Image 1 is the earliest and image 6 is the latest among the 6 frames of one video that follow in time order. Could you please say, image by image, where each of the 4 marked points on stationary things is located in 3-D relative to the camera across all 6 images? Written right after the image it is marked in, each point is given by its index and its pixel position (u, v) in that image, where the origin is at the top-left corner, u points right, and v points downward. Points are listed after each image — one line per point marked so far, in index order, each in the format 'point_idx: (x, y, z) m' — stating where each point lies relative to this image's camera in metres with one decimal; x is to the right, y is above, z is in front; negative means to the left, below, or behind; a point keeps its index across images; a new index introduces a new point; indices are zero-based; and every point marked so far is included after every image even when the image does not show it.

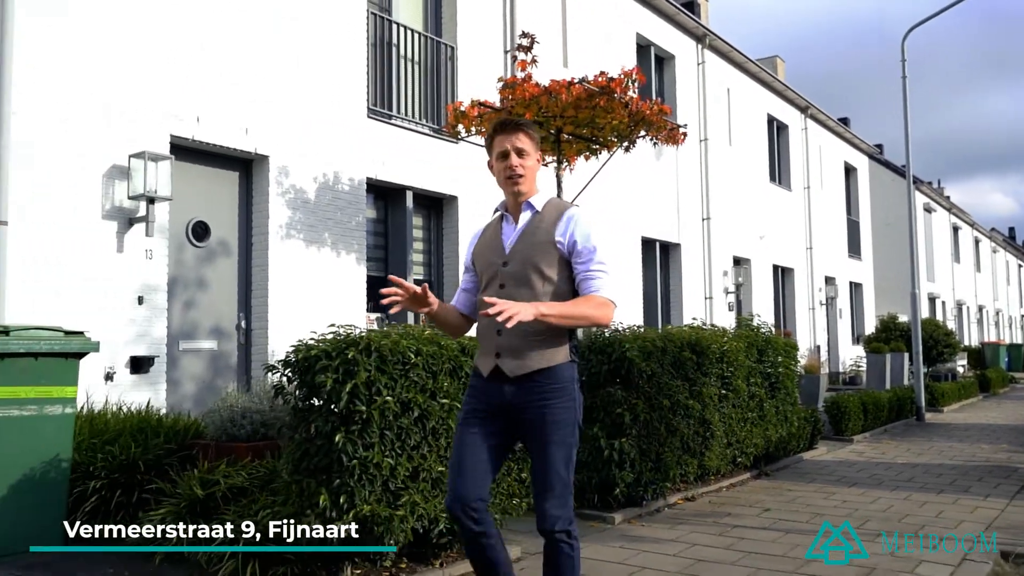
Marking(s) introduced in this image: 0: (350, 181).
0: (-1.6, +1.1, +8.9) m
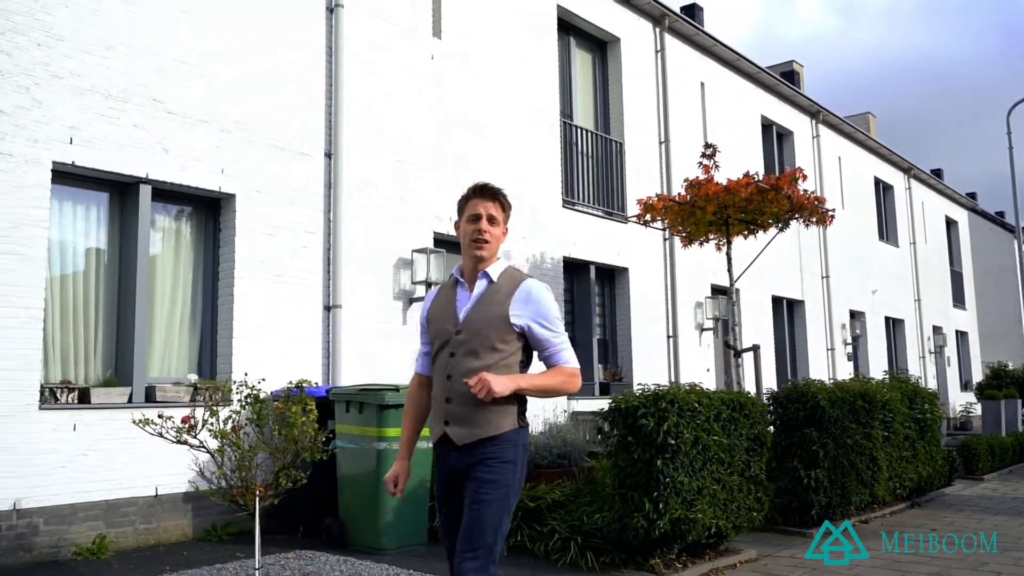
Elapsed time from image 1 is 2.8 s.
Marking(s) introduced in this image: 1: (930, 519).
0: (+0.5, +0.3, +10.8) m
1: (+4.0, -2.2, +8.7) m
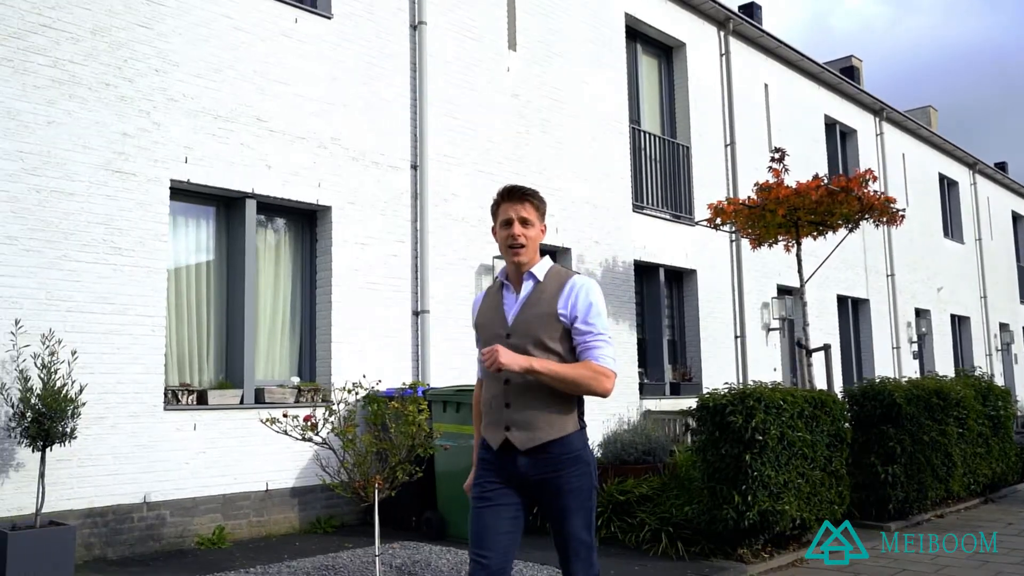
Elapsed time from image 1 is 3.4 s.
0: (+1.4, +0.3, +11.1) m
1: (+4.8, -2.2, +8.8) m
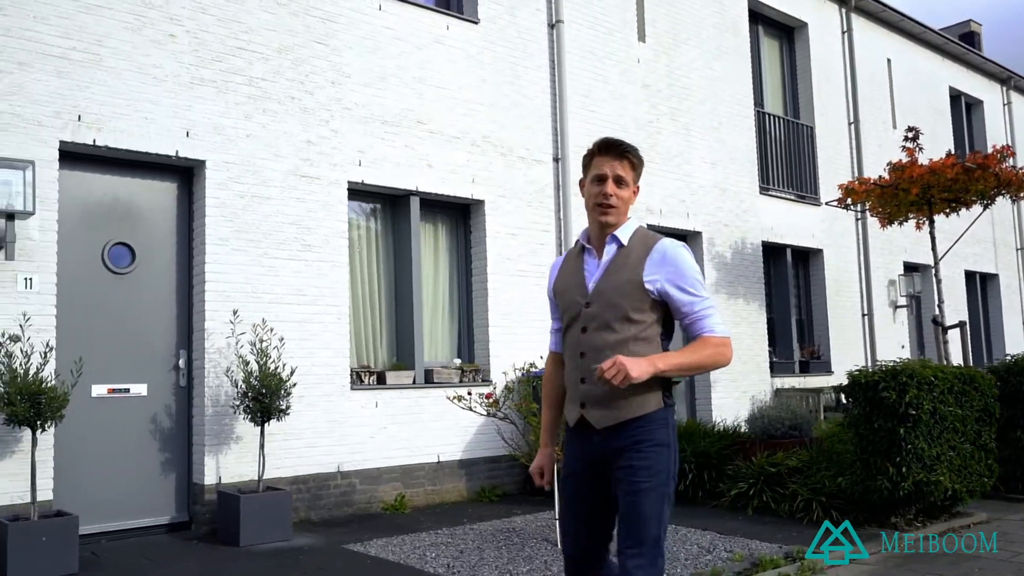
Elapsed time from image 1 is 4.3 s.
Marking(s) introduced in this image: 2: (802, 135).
0: (+3.0, +0.5, +11.4) m
1: (+6.3, -2.0, +8.8) m
2: (+4.1, +2.1, +12.7) m
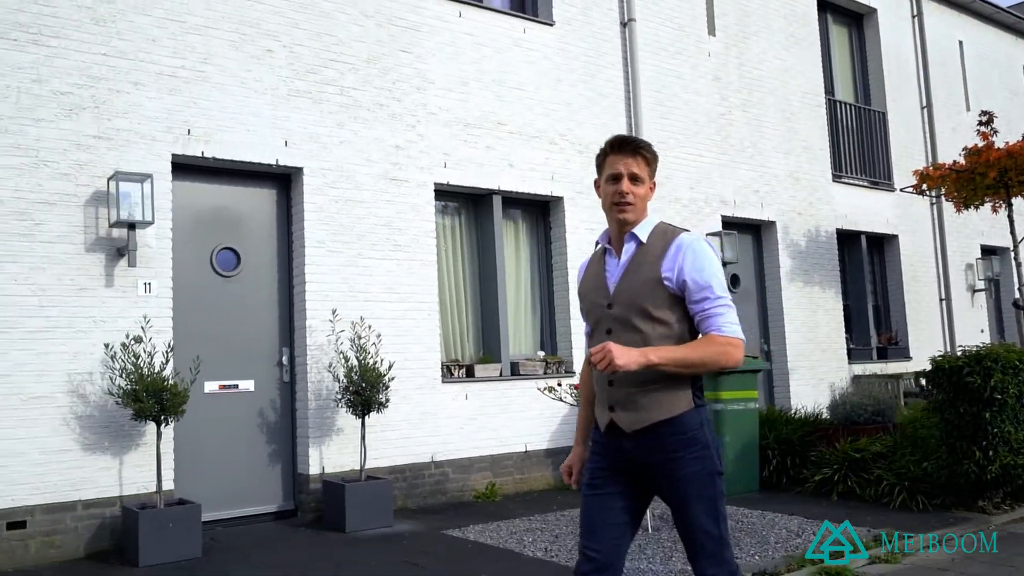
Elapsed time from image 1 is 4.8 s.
0: (+4.0, +0.7, +11.4) m
1: (+7.1, -1.8, +8.6) m
2: (+5.1, +2.3, +12.6) m
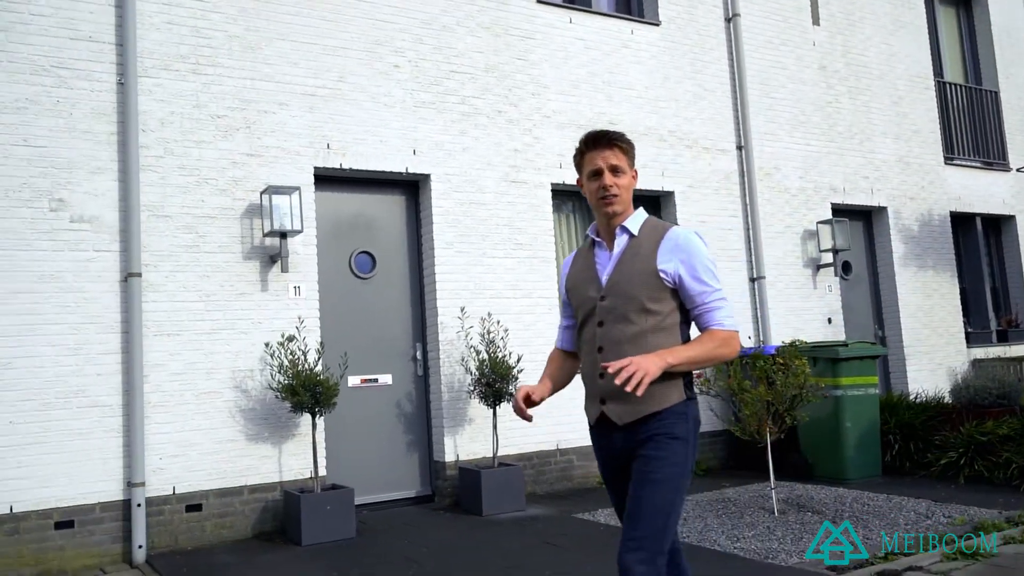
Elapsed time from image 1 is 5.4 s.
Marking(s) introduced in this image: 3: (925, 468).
0: (+5.3, +0.9, +11.3) m
1: (+8.3, -1.5, +8.2) m
2: (+6.5, +2.6, +12.3) m
3: (+3.5, -1.5, +7.7) m
